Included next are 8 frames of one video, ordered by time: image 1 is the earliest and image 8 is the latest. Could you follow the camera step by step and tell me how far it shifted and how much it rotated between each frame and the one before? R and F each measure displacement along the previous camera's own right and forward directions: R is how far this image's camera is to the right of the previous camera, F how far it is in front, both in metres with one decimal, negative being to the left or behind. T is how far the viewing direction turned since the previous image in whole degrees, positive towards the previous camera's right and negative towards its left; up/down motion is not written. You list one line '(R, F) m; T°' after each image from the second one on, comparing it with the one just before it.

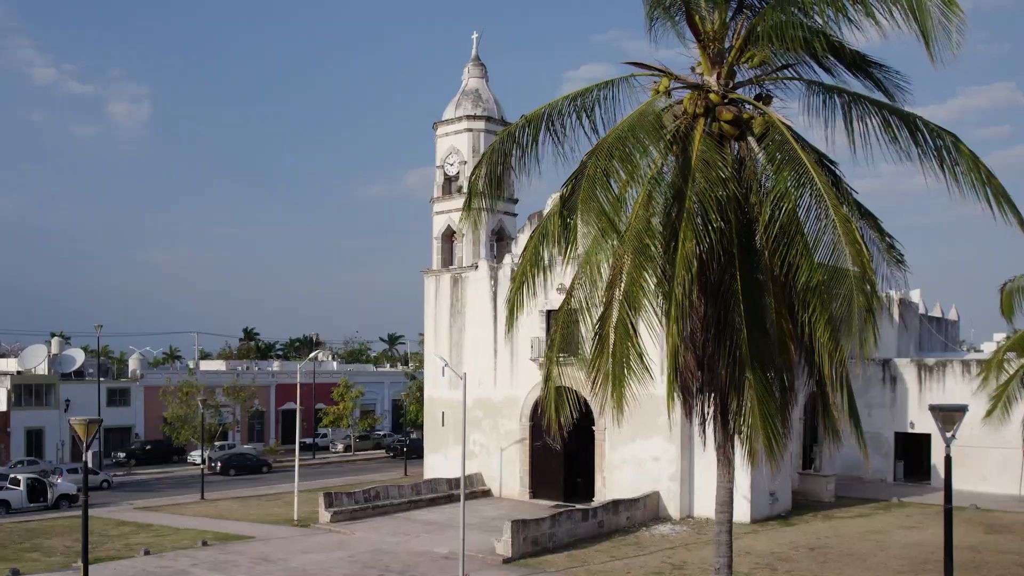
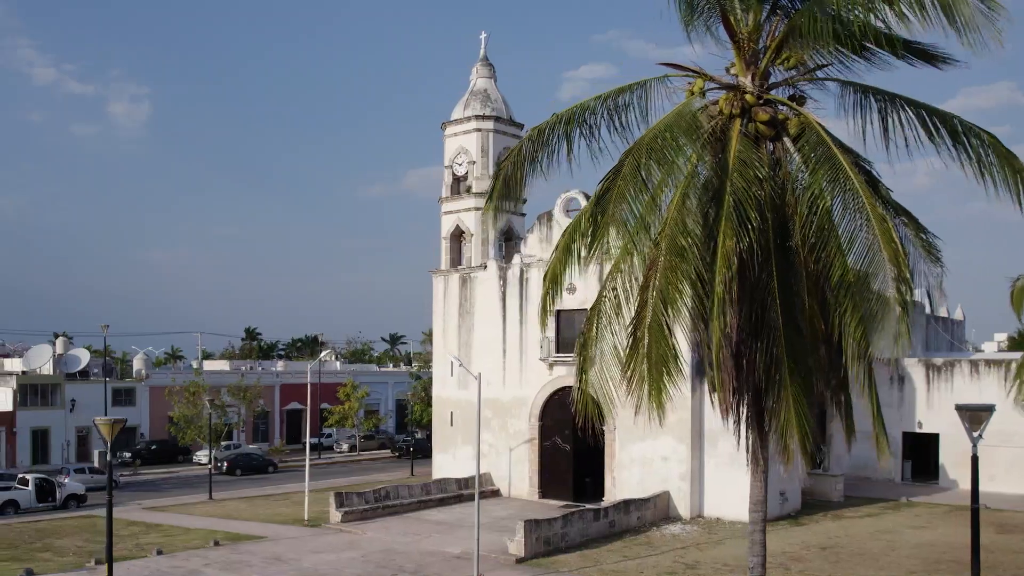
(-0.3, 0.0) m; 0°
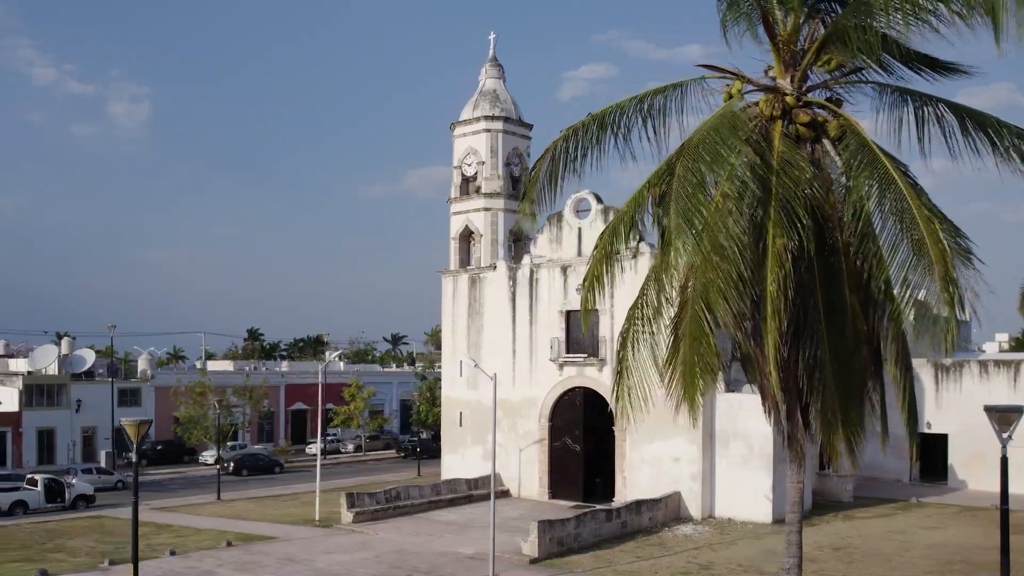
(-0.3, 0.0) m; 0°
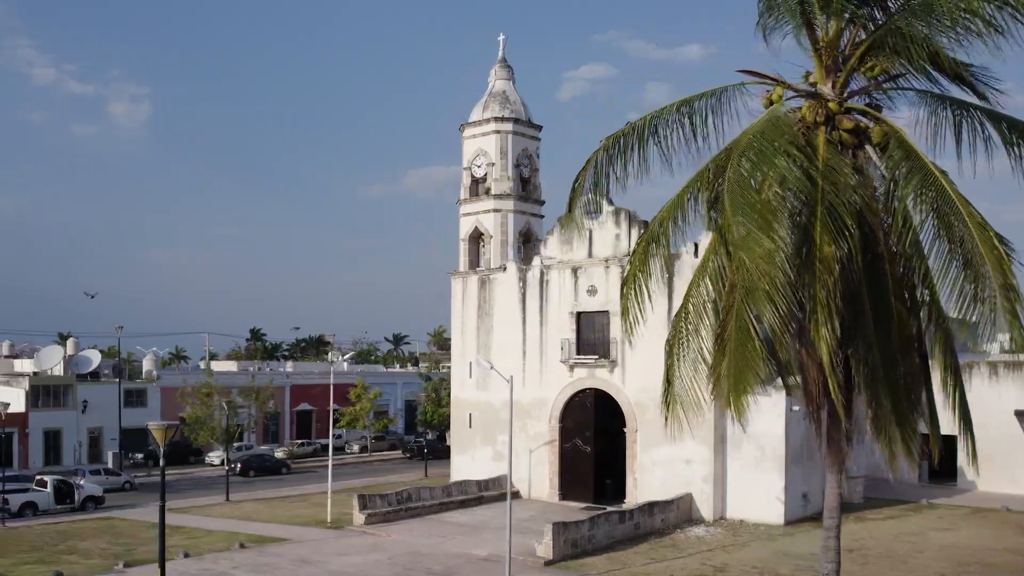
(-0.3, 0.0) m; 0°
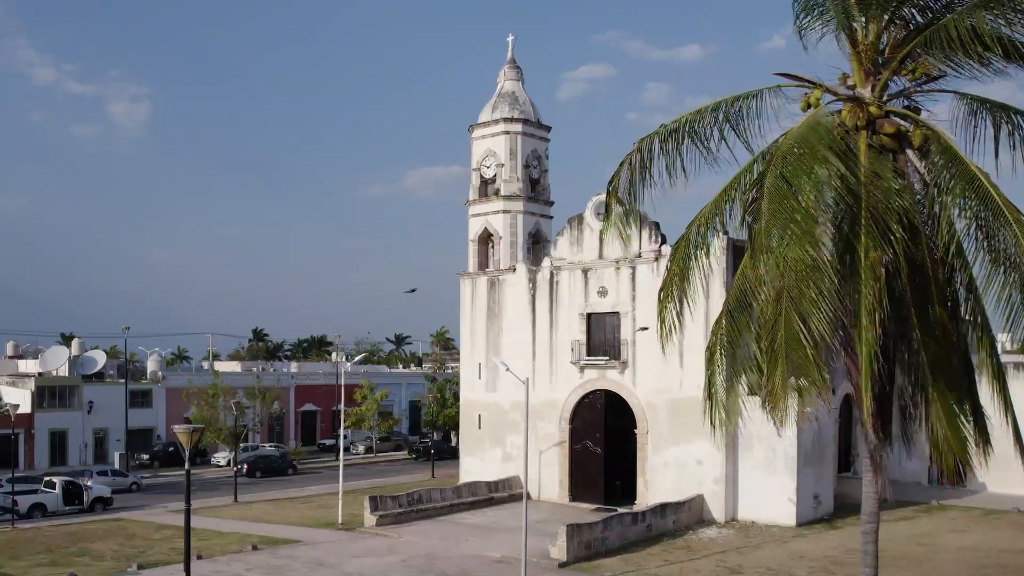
(-0.3, 0.0) m; 0°
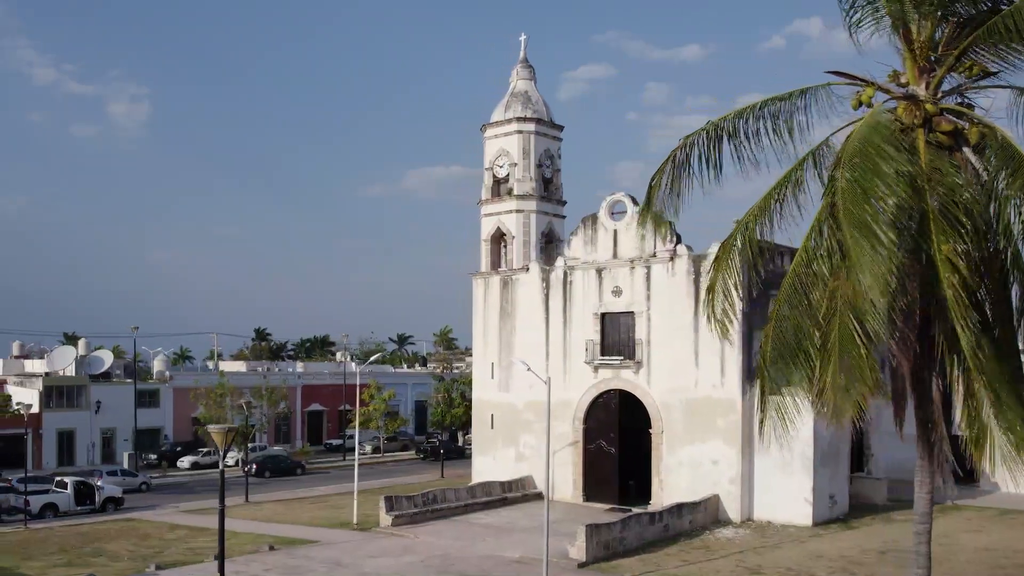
(-0.4, 0.0) m; 0°
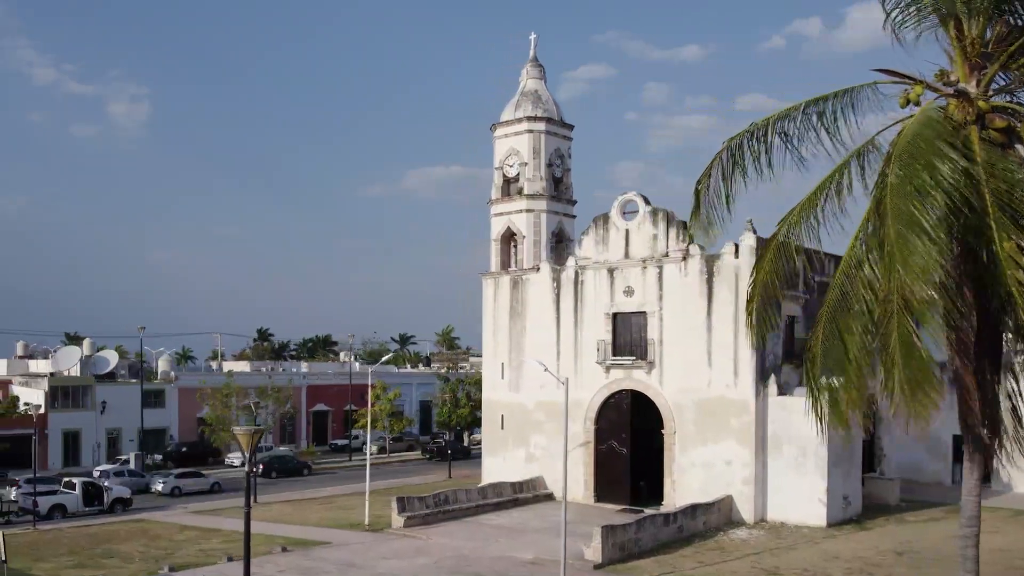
(-0.3, +0.1) m; 0°
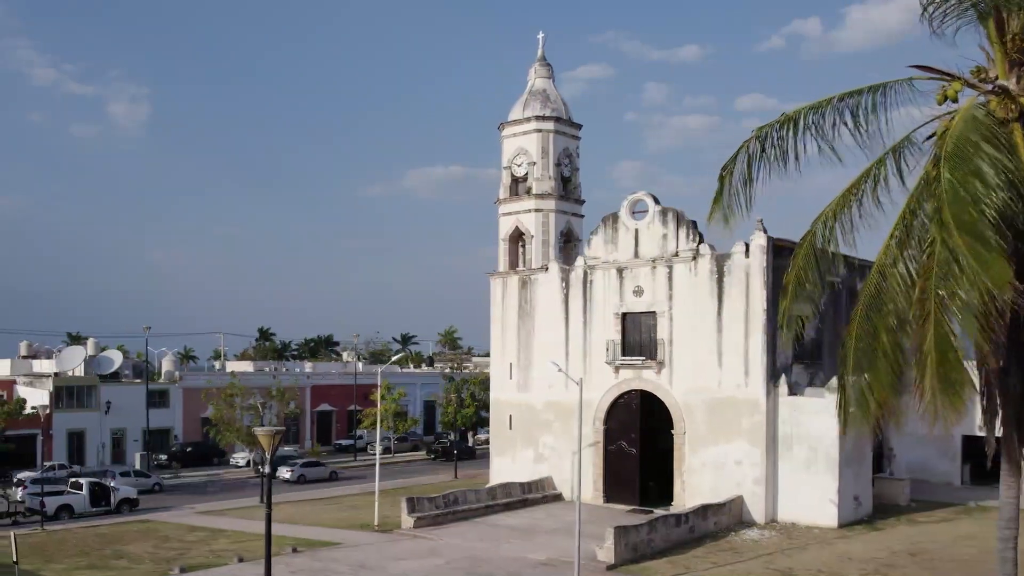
(-0.3, +0.1) m; 0°
